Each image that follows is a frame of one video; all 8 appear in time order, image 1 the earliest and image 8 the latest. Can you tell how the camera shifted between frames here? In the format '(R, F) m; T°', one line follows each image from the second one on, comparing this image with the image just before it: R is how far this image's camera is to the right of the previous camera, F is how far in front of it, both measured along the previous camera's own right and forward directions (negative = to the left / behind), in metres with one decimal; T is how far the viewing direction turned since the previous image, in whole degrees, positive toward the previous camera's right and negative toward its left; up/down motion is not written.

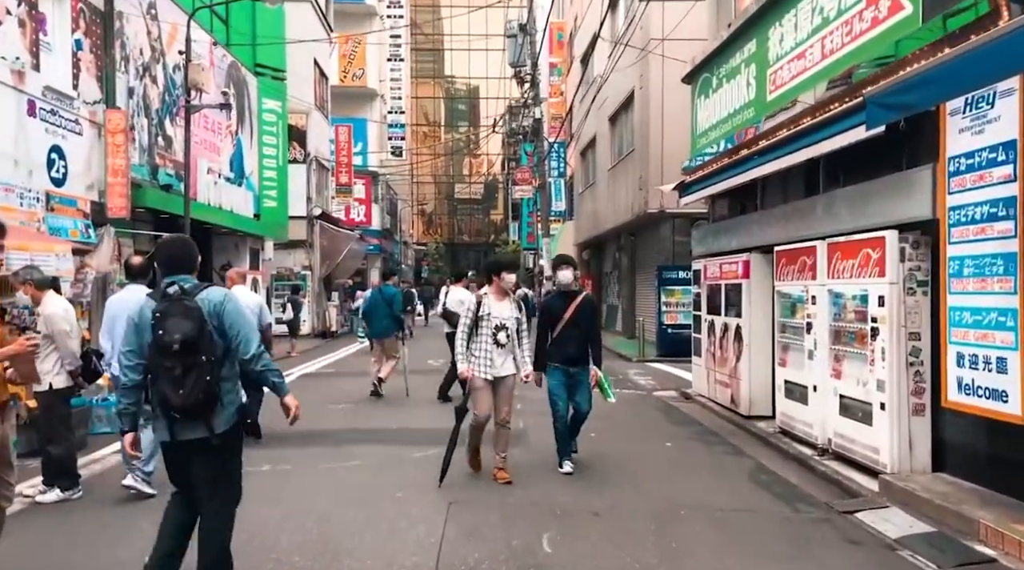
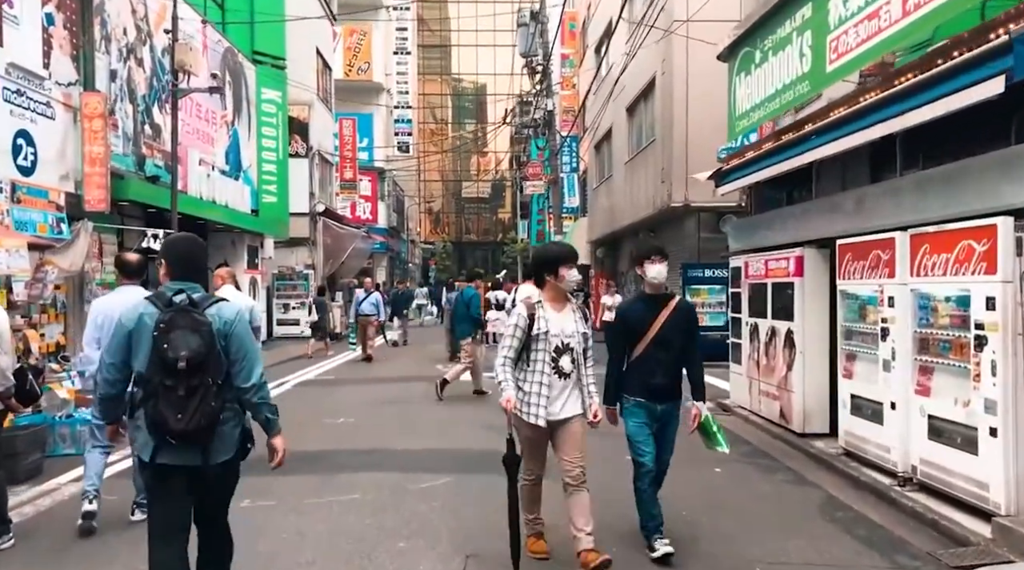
(-0.1, +1.2) m; 0°
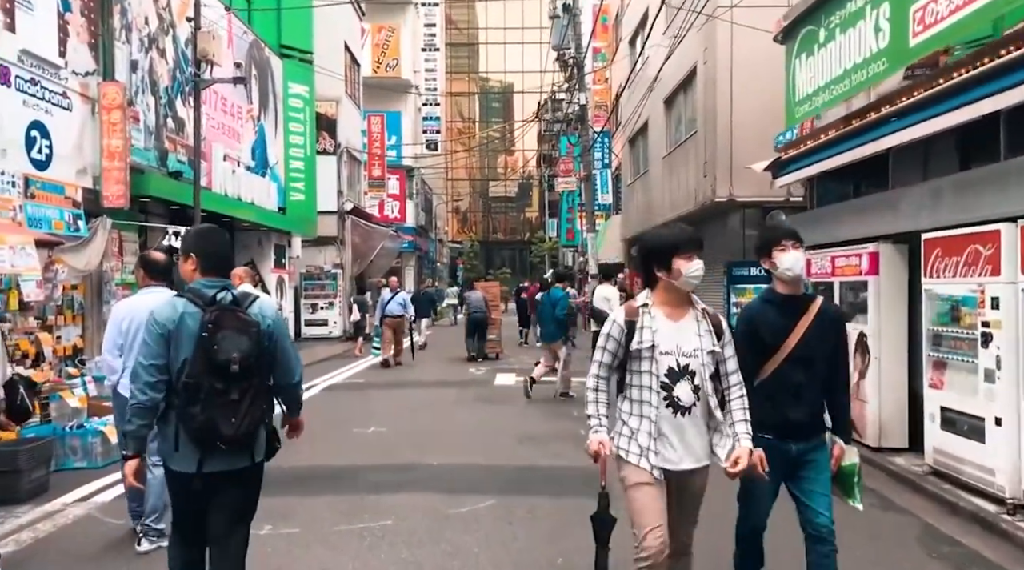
(-0.2, +0.7) m; -2°
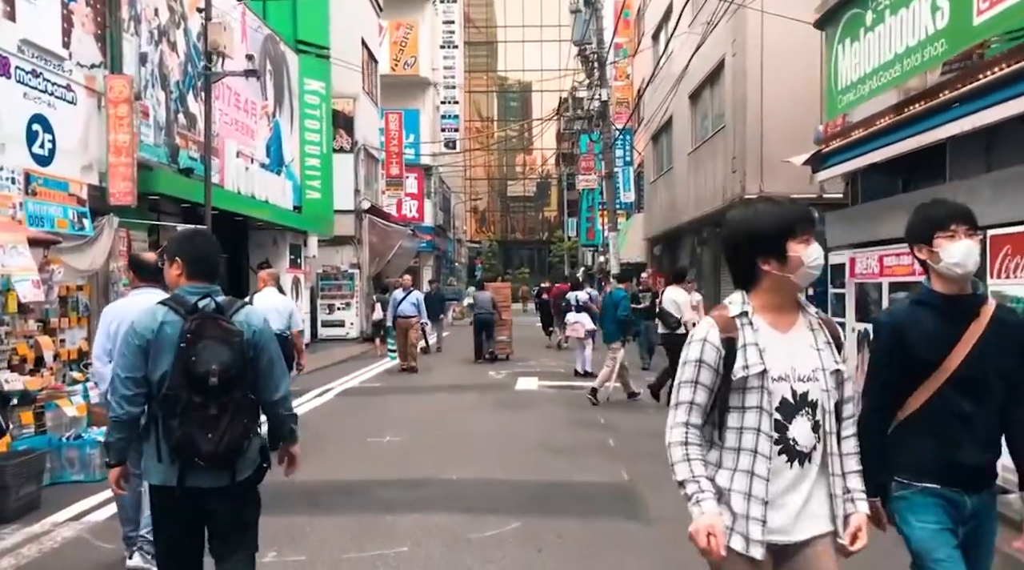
(-0.1, +0.6) m; -1°
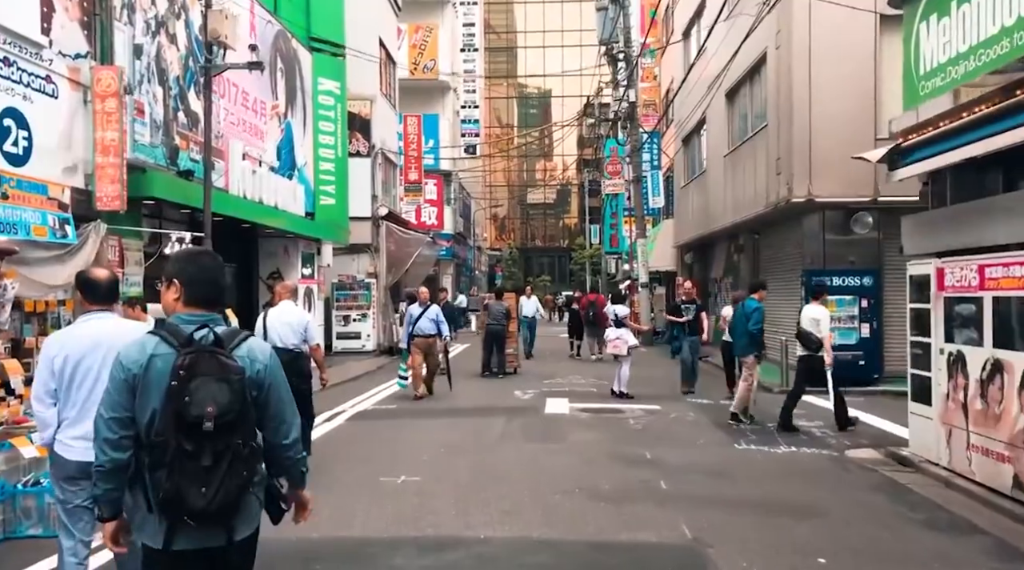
(-0.1, +1.2) m; -1°
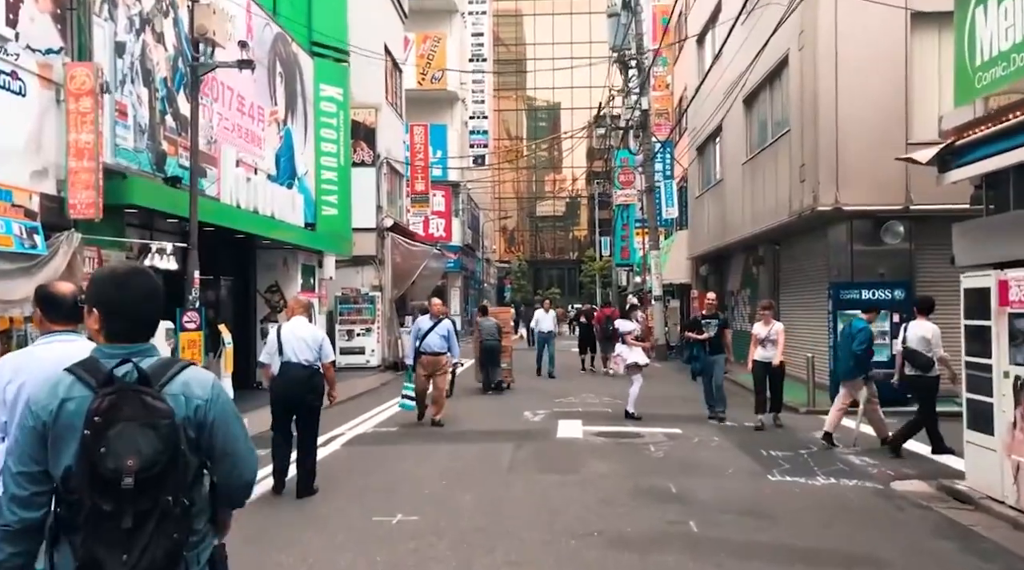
(0.0, +0.9) m; -1°
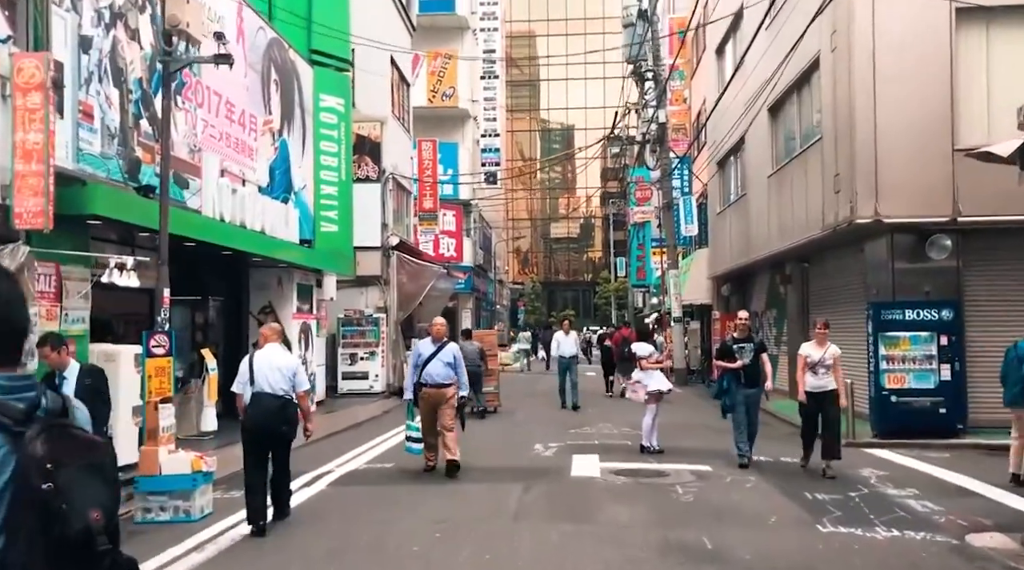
(+0.1, +1.2) m; -1°
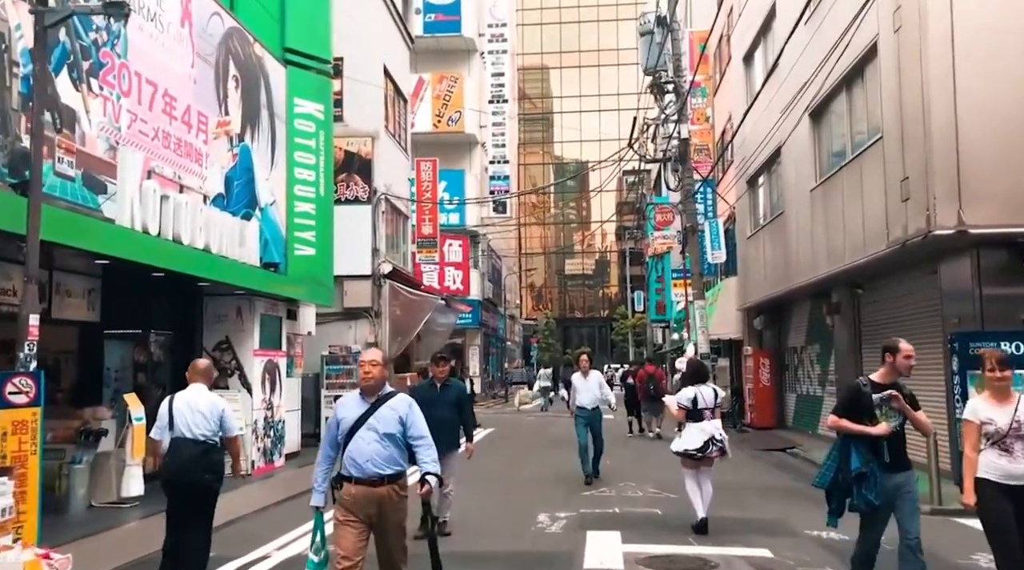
(+0.2, +2.6) m; -1°
